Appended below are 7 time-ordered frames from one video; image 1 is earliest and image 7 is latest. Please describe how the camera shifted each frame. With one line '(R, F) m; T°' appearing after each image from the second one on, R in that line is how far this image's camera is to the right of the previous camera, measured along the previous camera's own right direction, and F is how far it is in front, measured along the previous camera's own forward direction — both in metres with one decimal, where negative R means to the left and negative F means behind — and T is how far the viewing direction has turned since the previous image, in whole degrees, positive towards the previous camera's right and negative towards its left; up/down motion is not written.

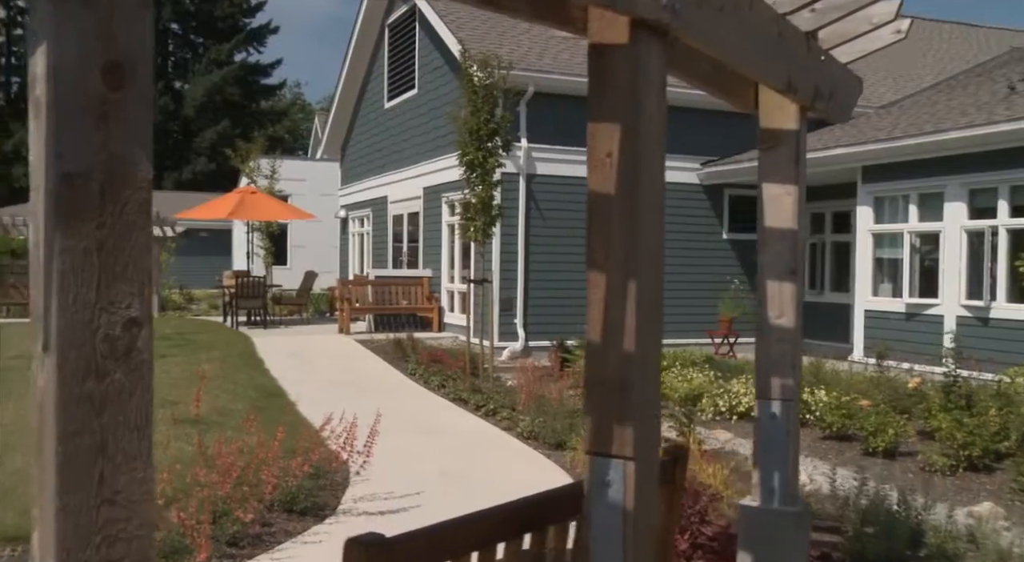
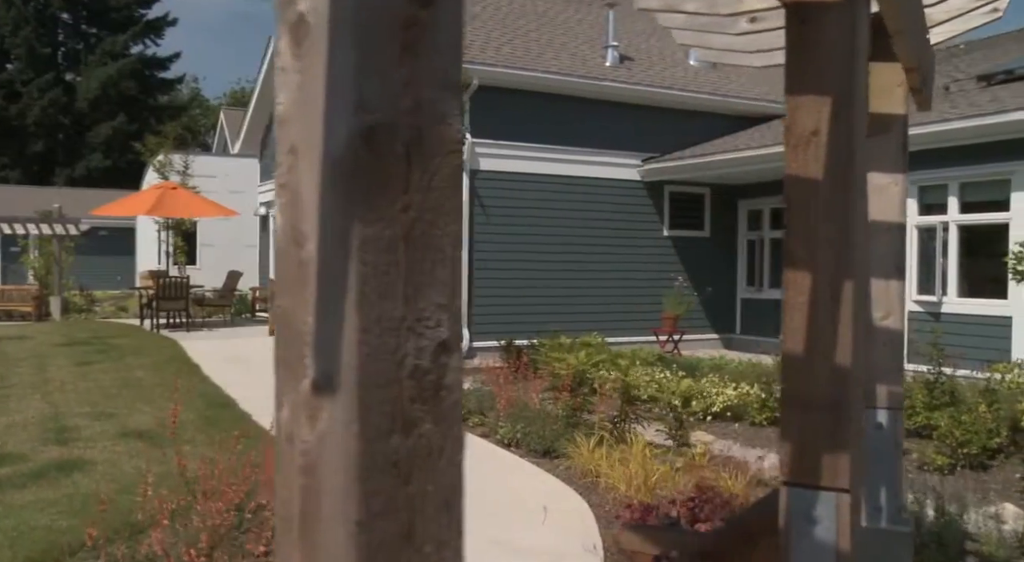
(-0.6, +0.5) m; +6°
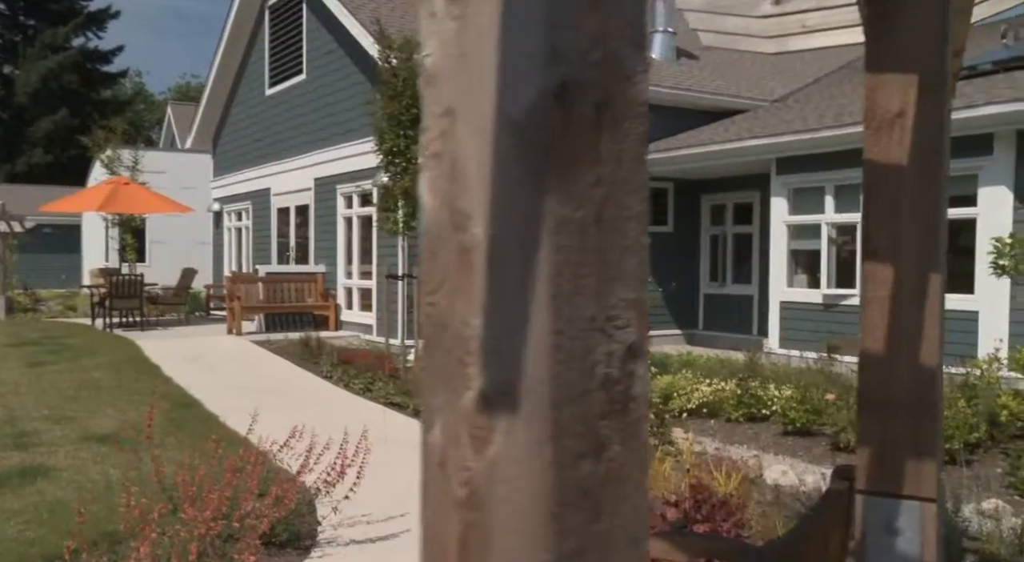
(-0.2, +0.2) m; +3°
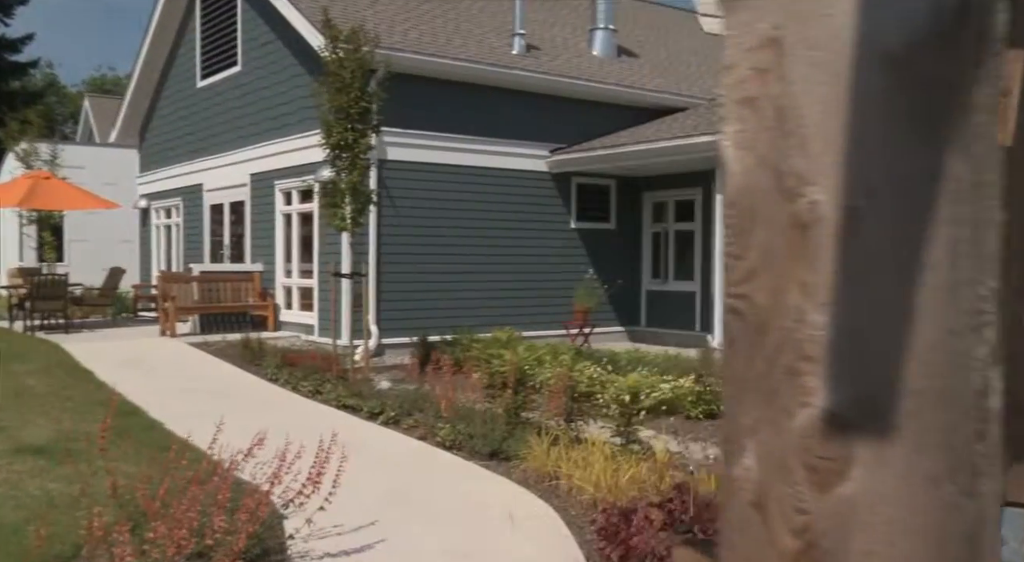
(-0.3, +0.2) m; +5°
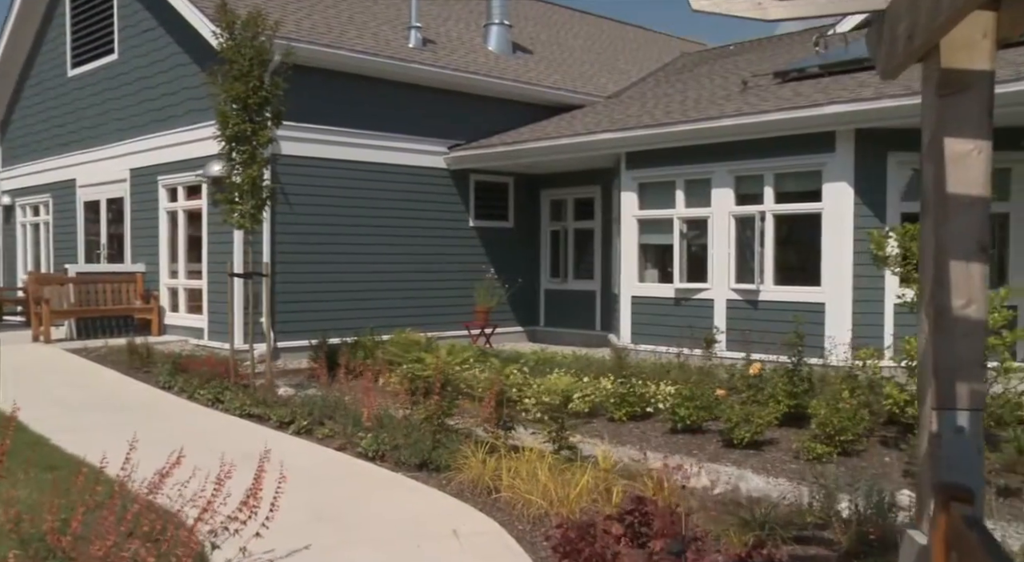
(-0.4, +0.4) m; +8°
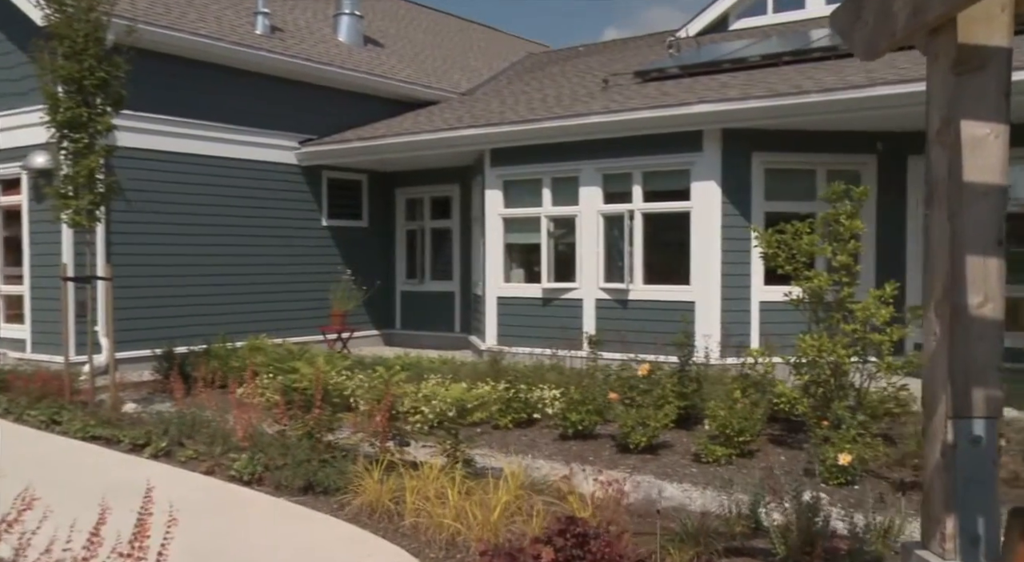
(-0.4, +0.5) m; +10°
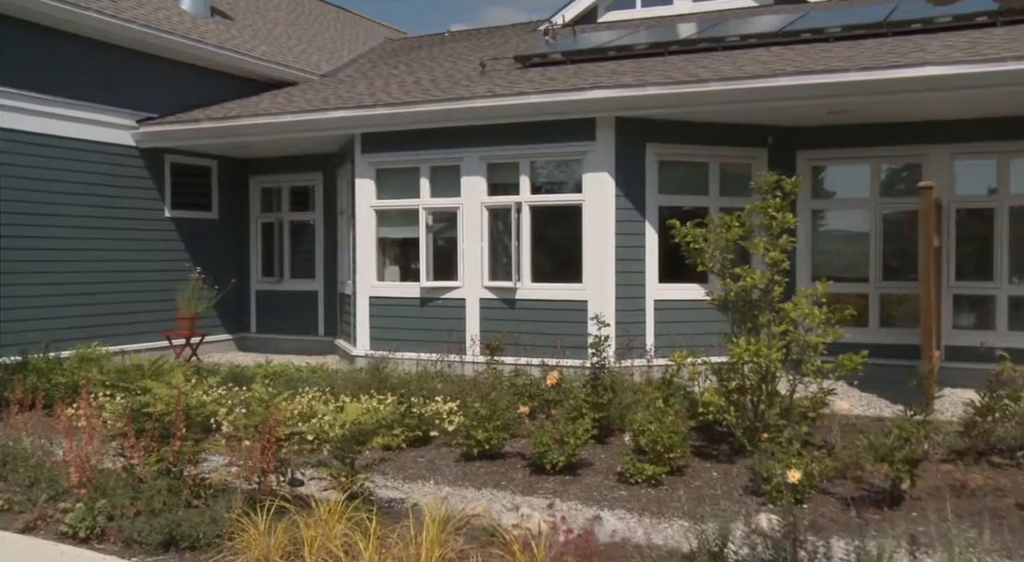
(-0.4, +1.0) m; +10°
